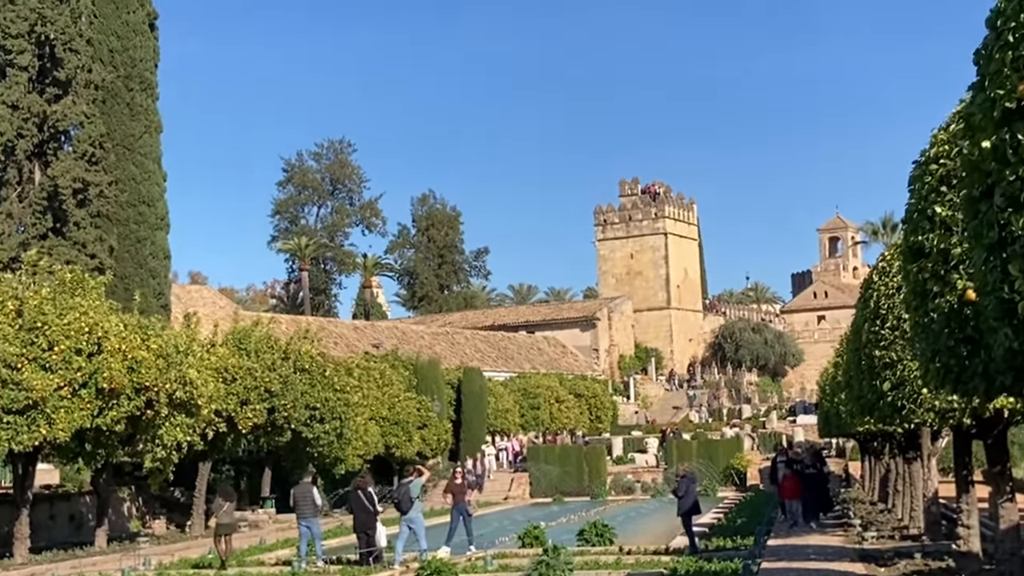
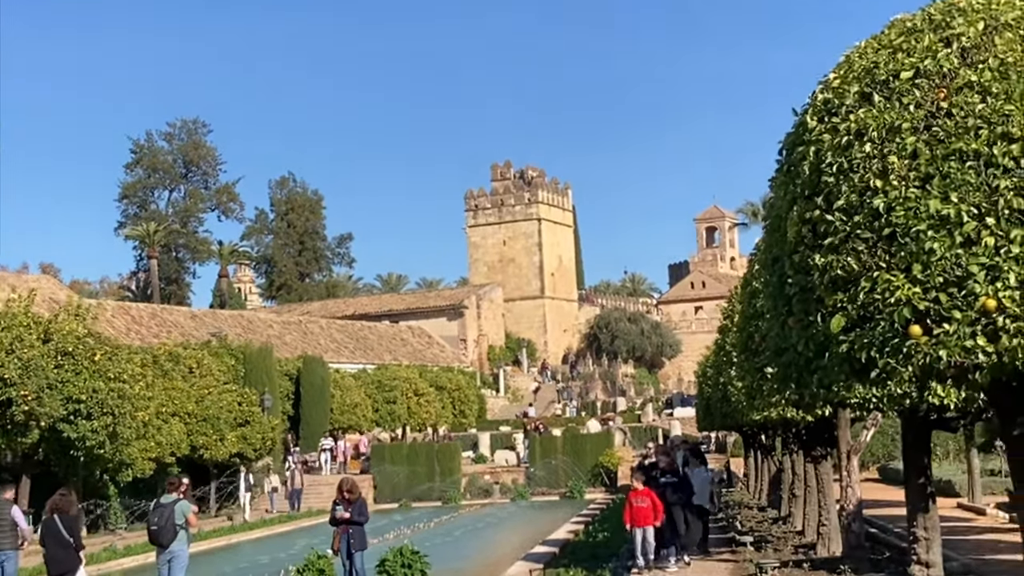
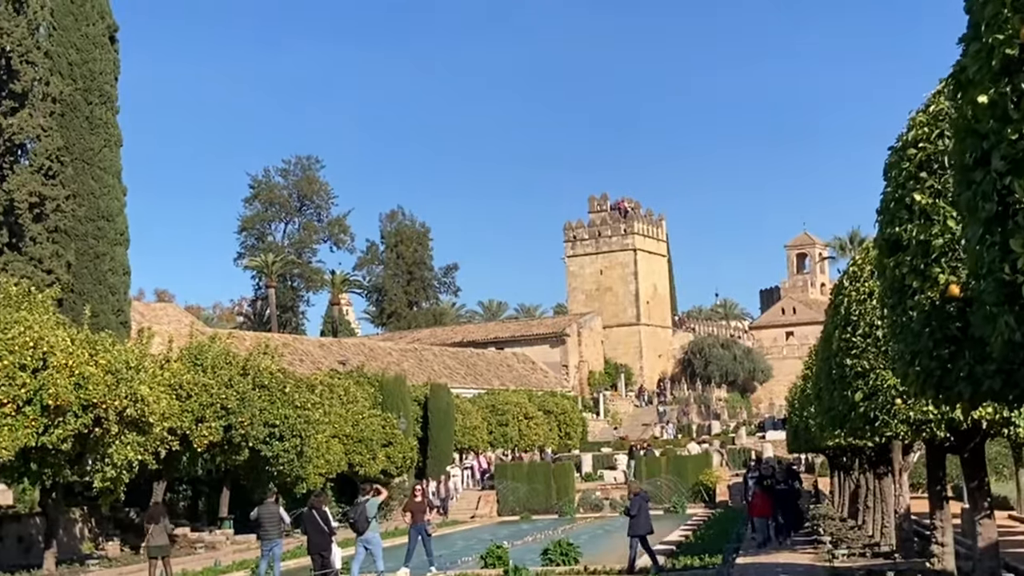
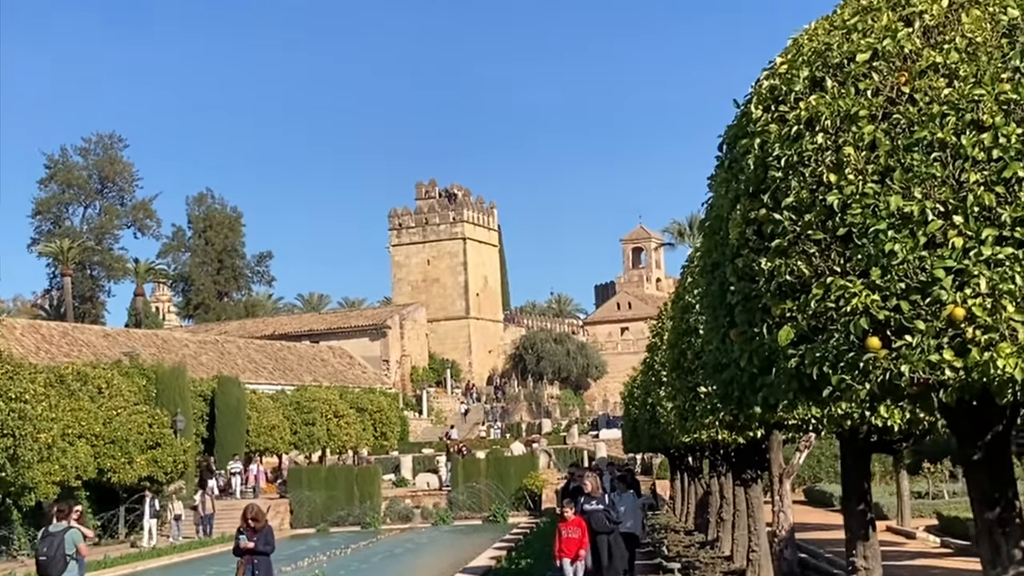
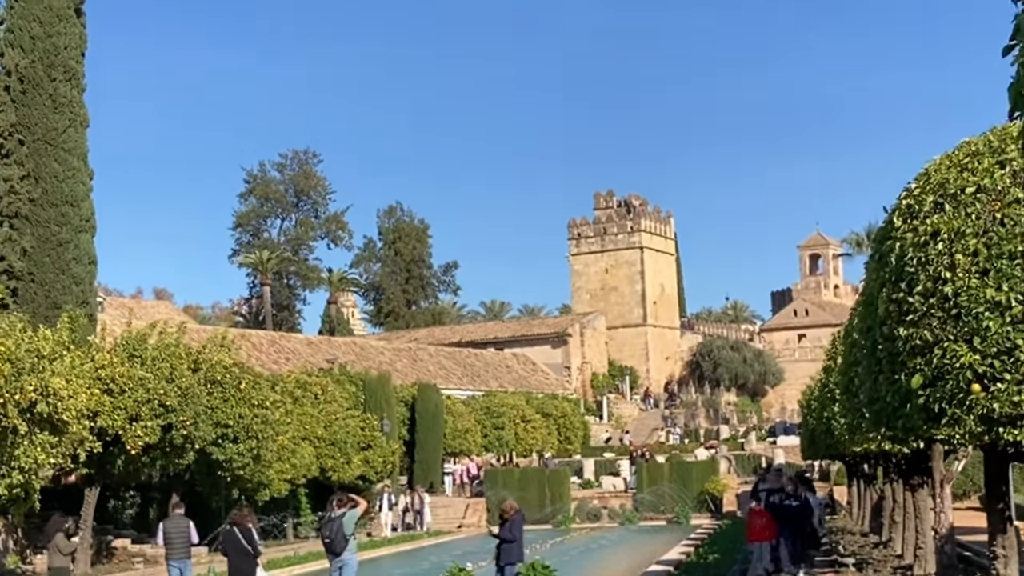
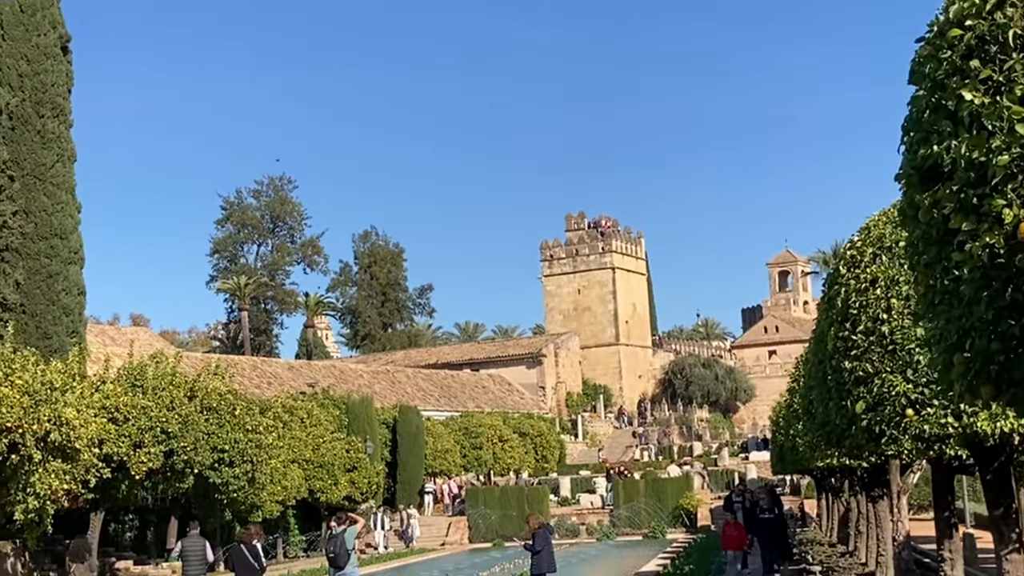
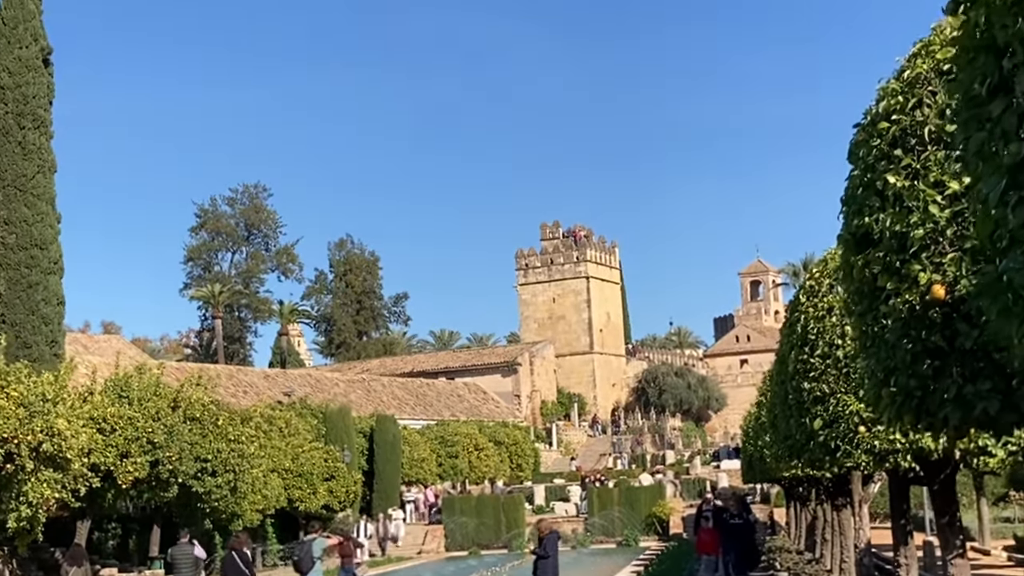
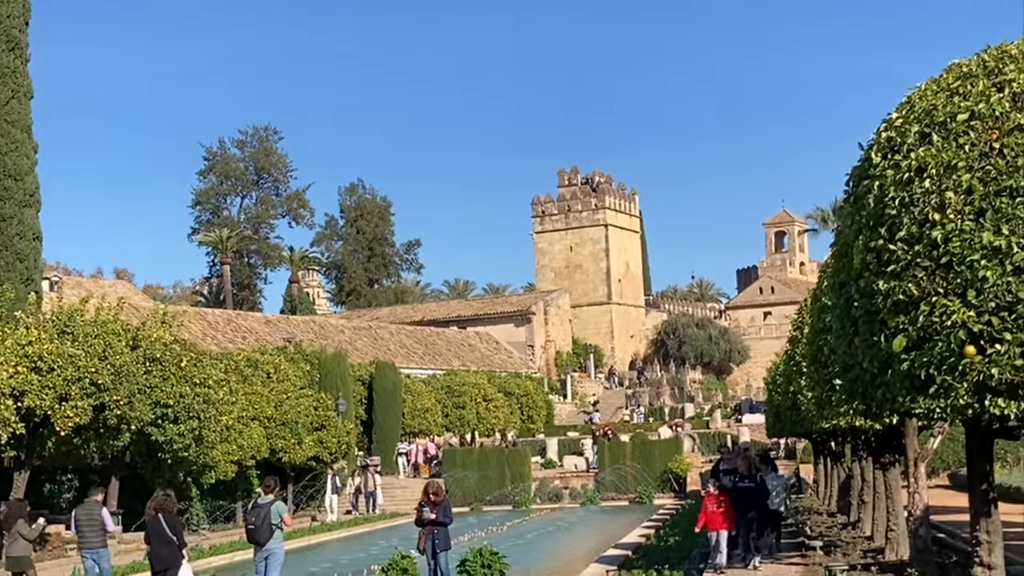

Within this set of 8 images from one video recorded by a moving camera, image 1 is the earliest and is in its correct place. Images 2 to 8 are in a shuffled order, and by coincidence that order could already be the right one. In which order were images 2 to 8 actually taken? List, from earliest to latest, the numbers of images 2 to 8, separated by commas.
3, 7, 6, 5, 8, 2, 4
